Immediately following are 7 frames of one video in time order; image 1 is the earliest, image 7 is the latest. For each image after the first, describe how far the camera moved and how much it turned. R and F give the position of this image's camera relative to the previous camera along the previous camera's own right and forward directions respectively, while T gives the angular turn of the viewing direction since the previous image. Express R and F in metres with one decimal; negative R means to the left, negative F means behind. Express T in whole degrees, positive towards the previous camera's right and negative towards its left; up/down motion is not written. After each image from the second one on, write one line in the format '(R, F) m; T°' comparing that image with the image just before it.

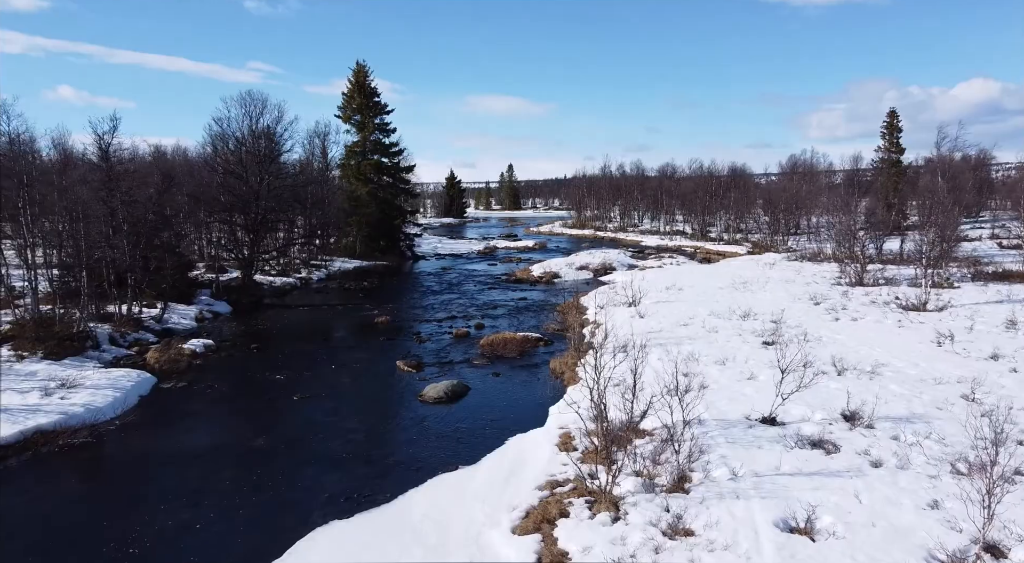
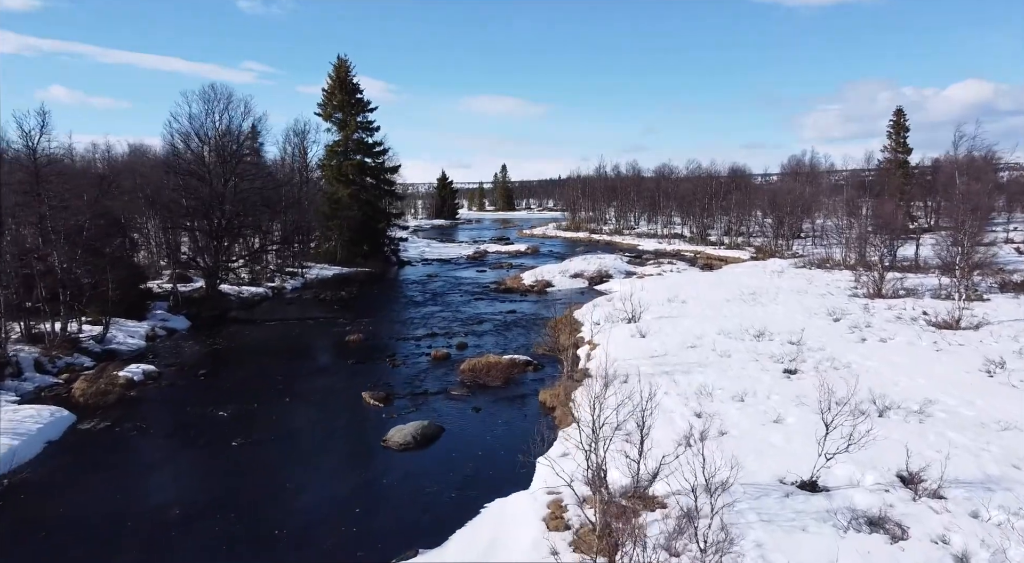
(+0.3, +2.8) m; 0°
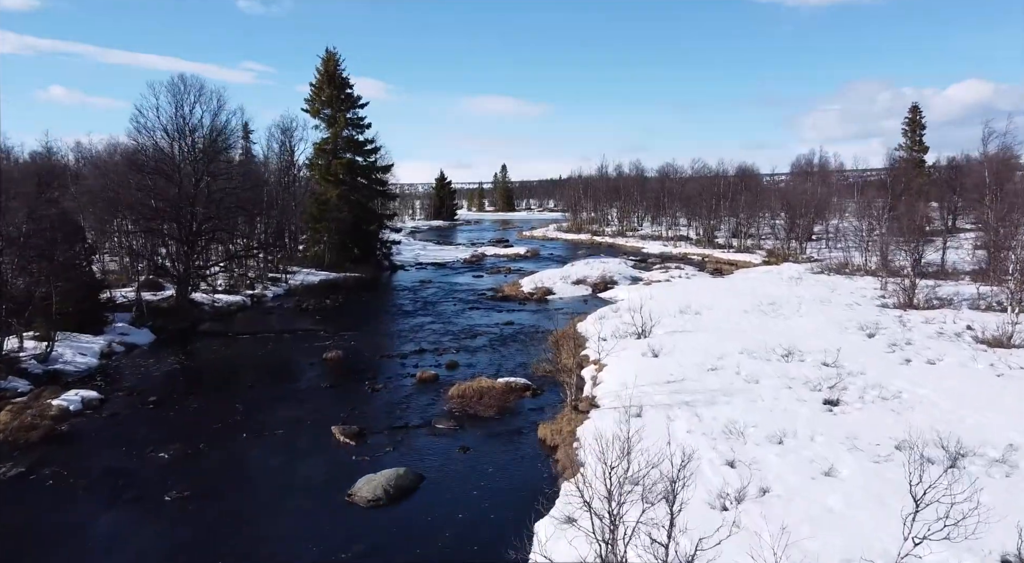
(+0.1, +2.6) m; 0°
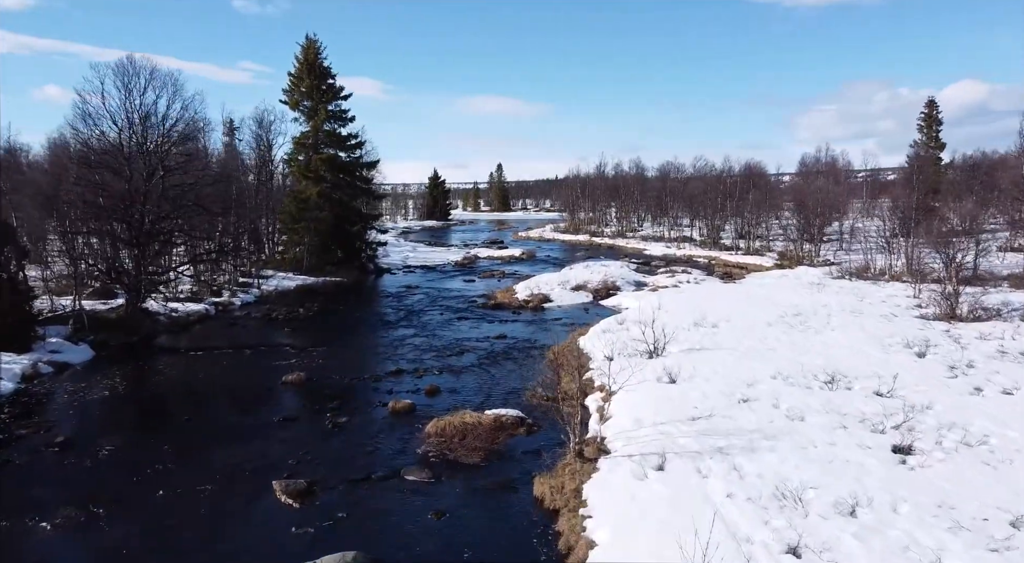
(+0.1, +3.3) m; 0°
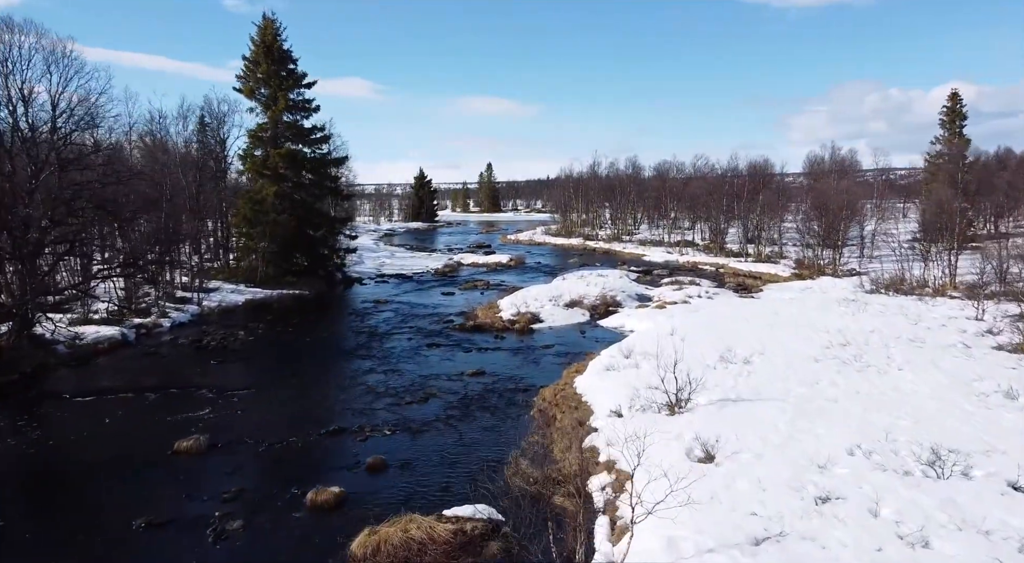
(+0.3, +5.1) m; +1°
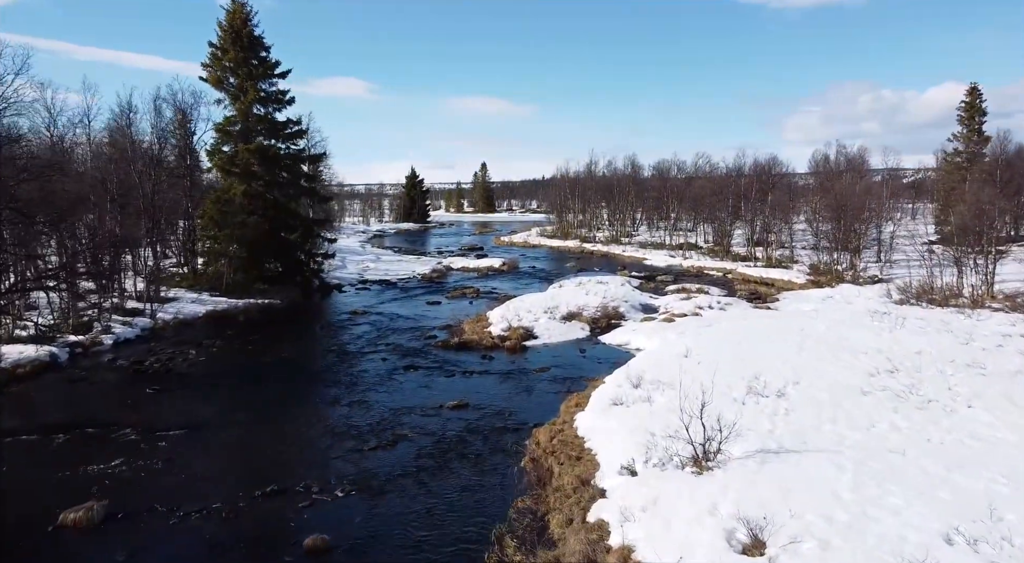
(+0.2, +3.2) m; 0°
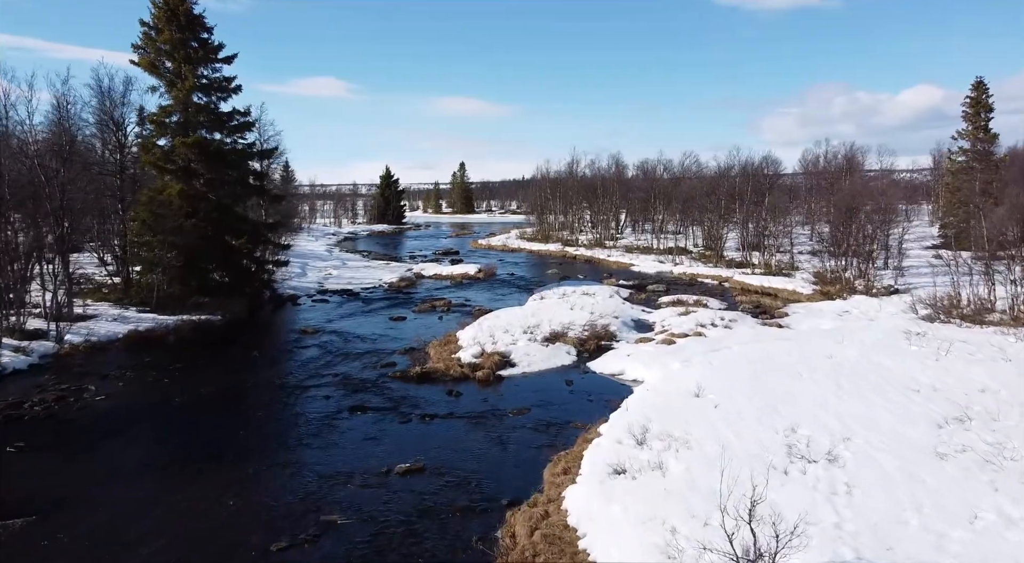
(+0.2, +3.9) m; +2°
